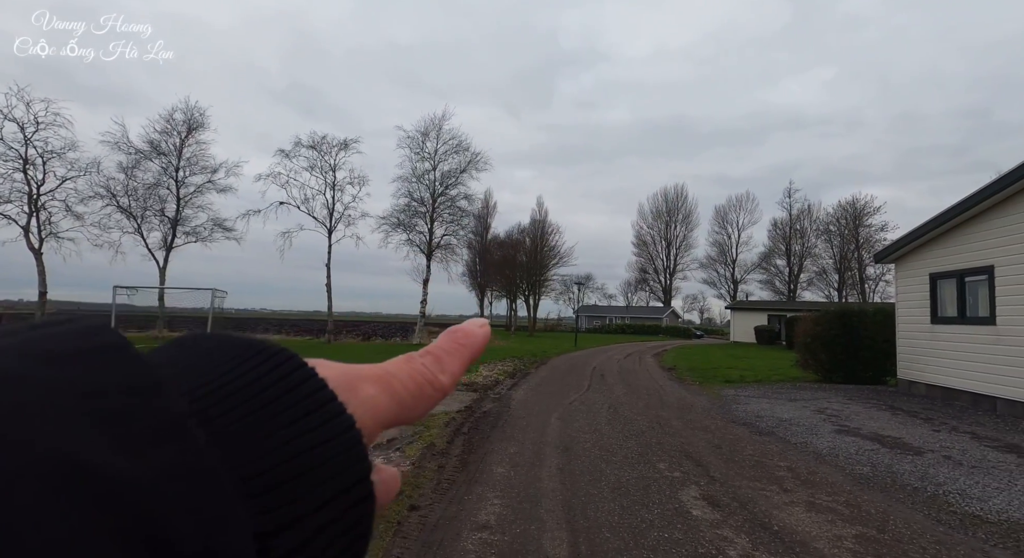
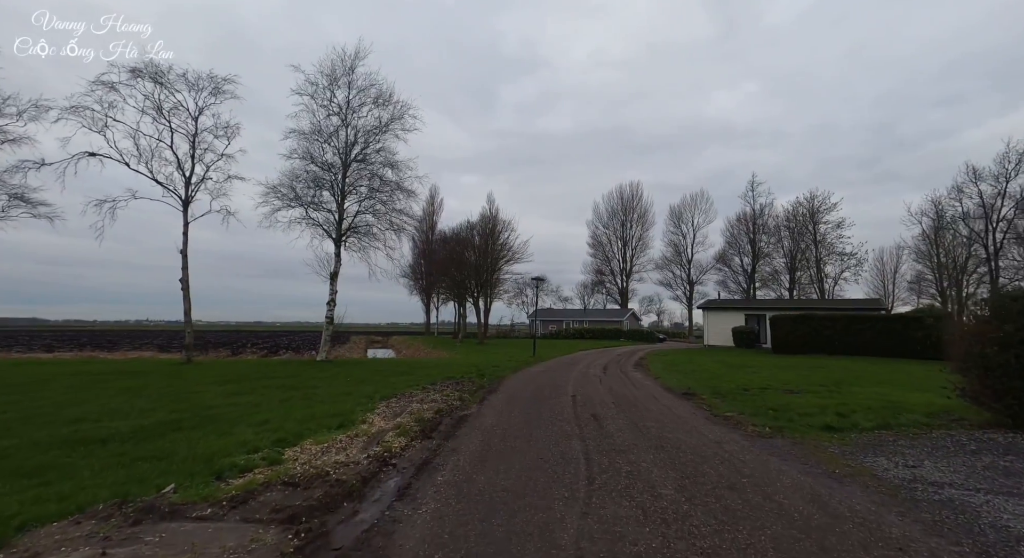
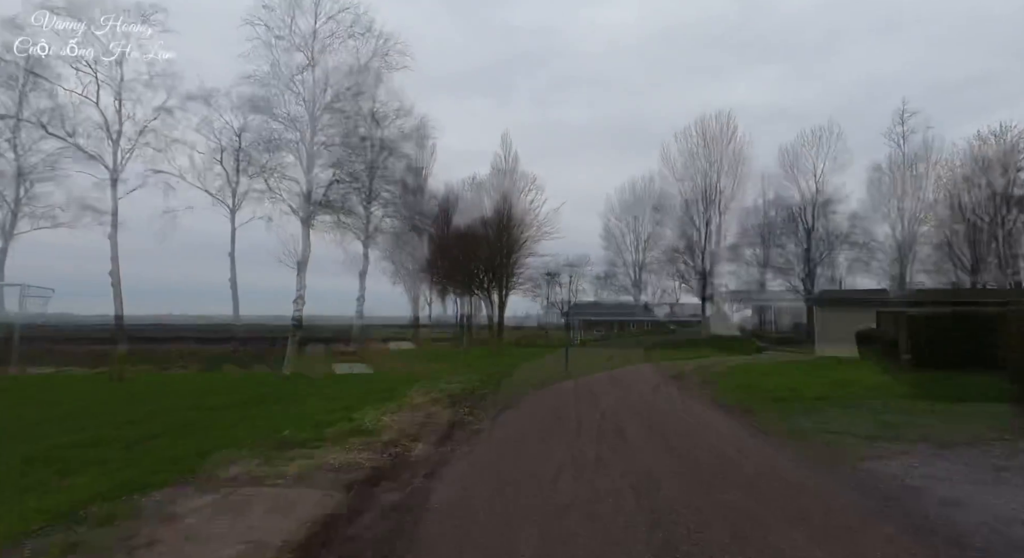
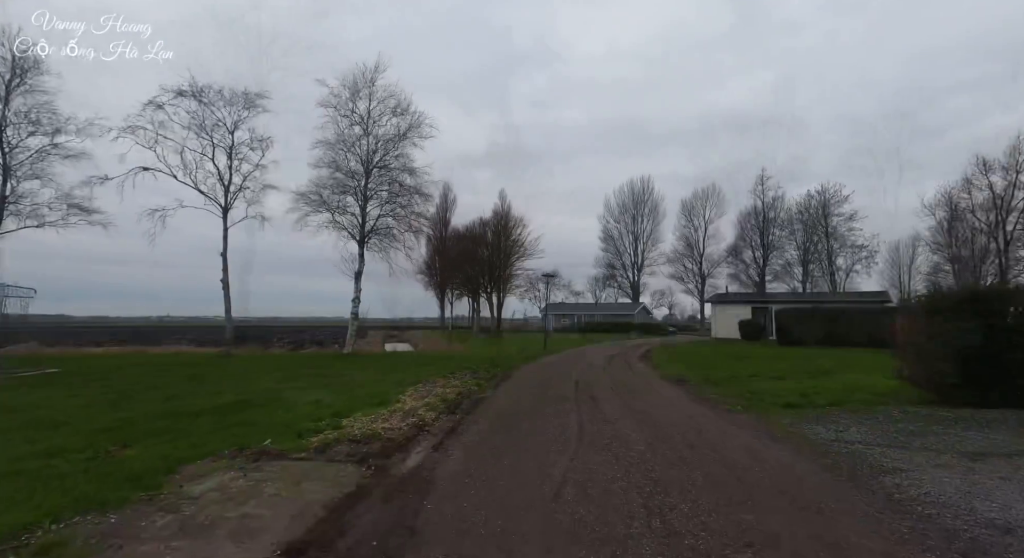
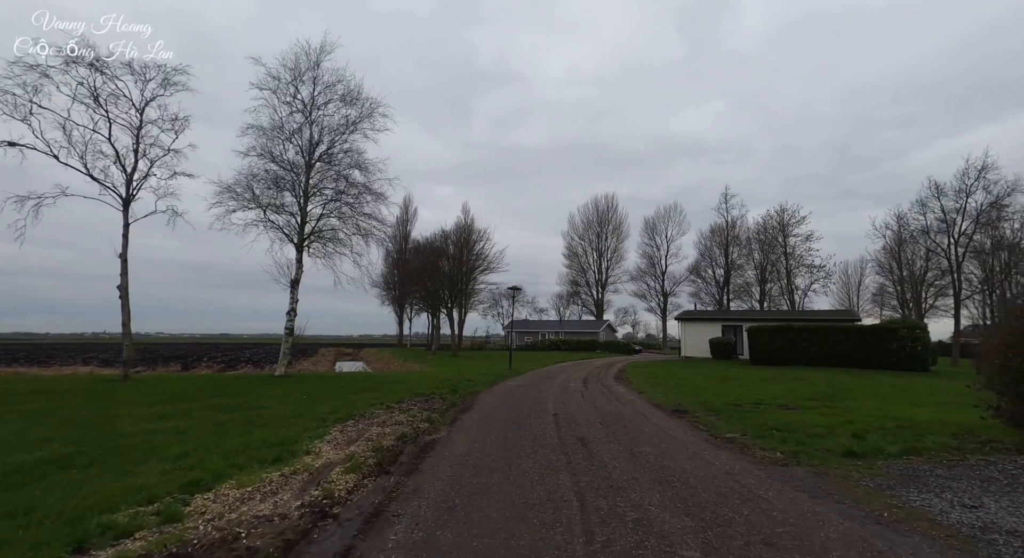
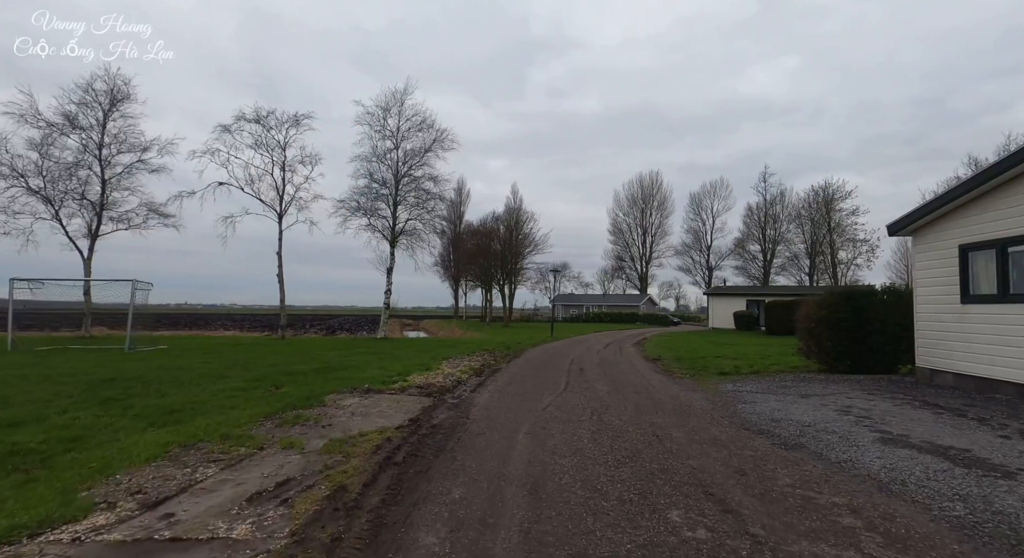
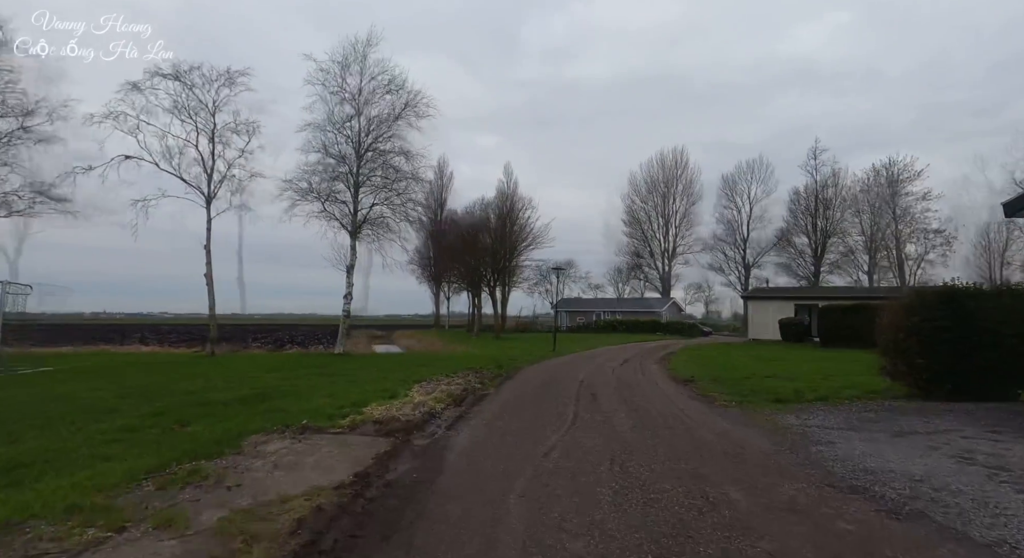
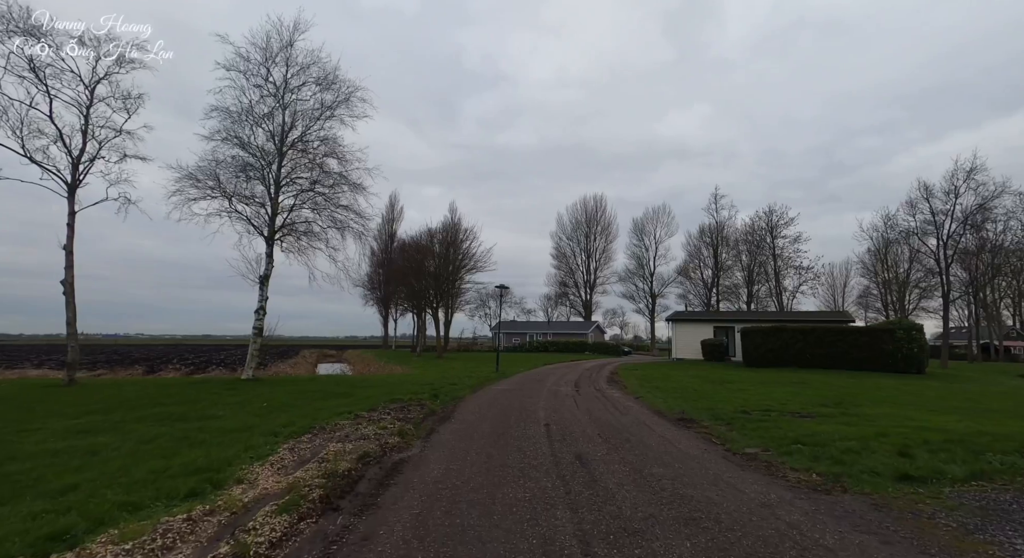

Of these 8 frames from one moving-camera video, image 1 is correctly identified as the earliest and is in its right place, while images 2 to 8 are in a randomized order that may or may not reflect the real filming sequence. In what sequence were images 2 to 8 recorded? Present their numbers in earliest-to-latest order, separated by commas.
6, 7, 3, 4, 2, 5, 8
